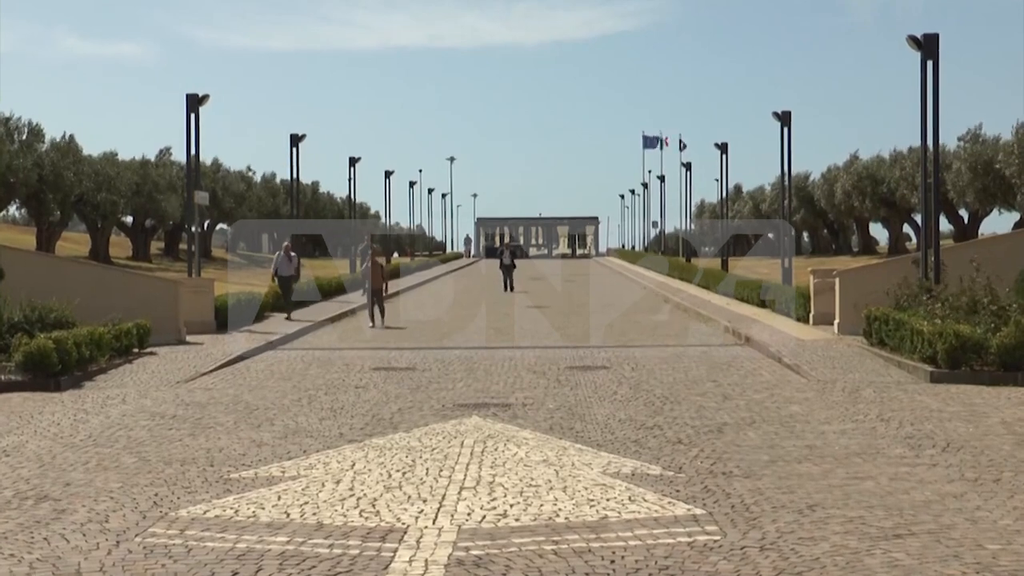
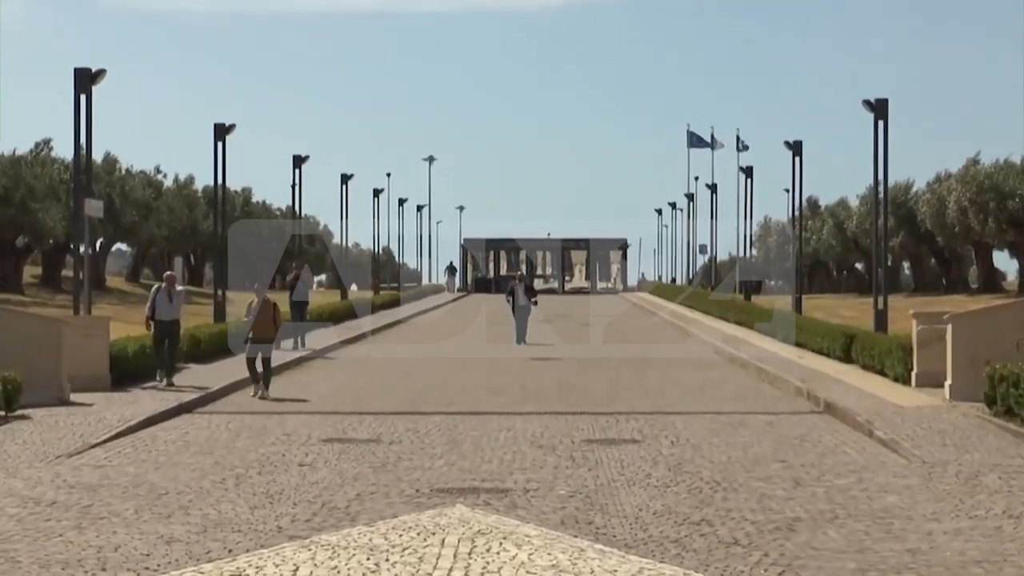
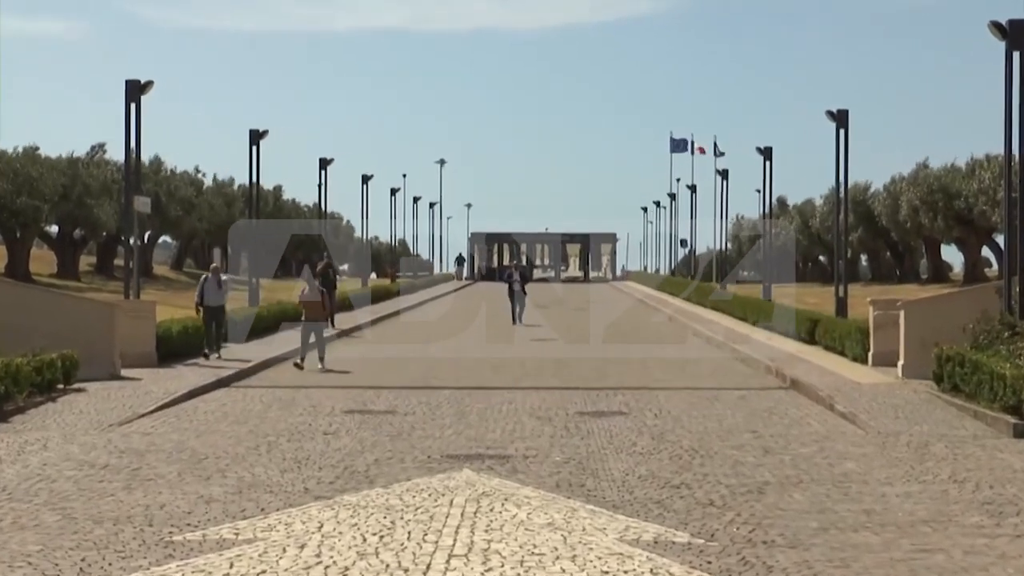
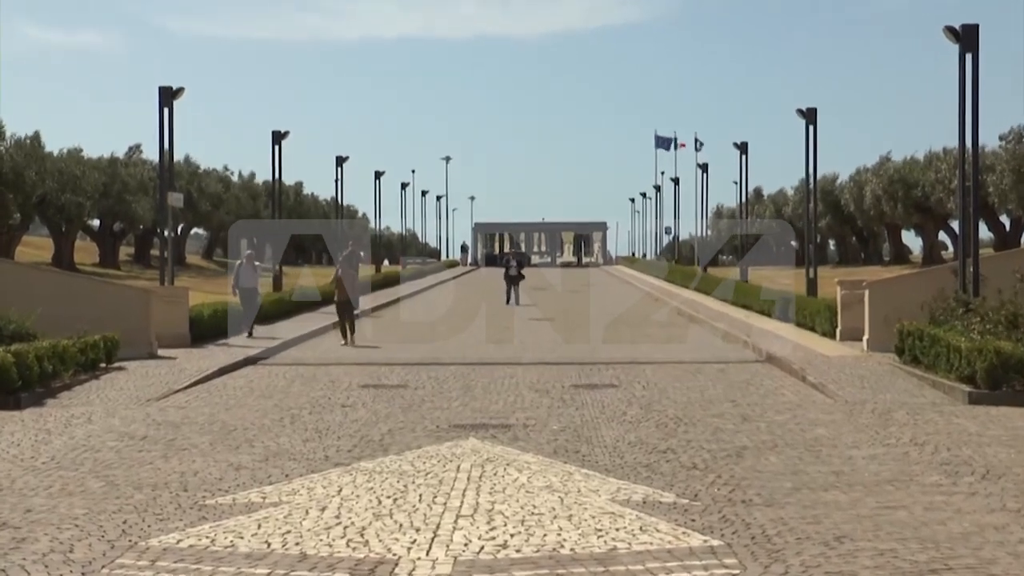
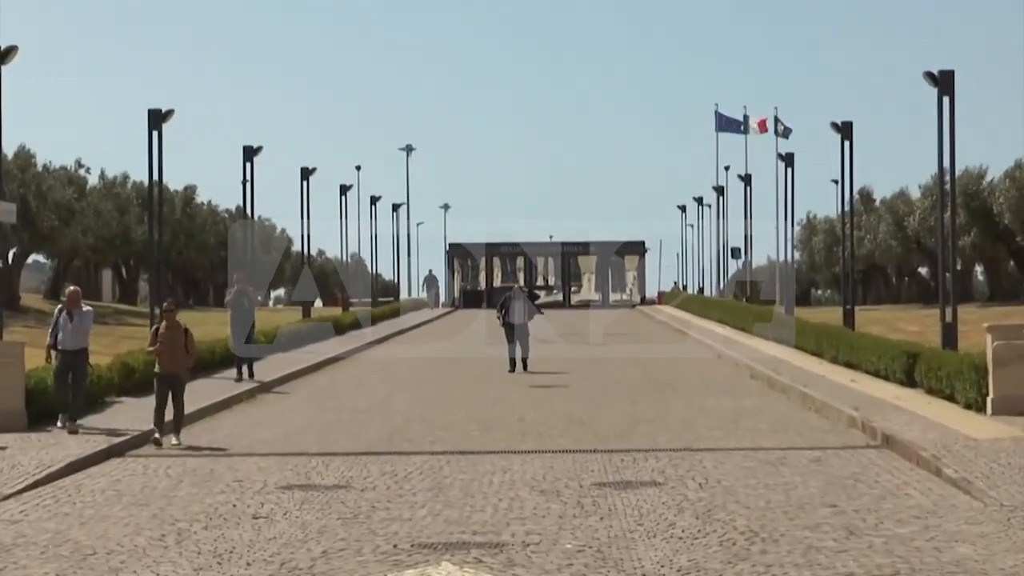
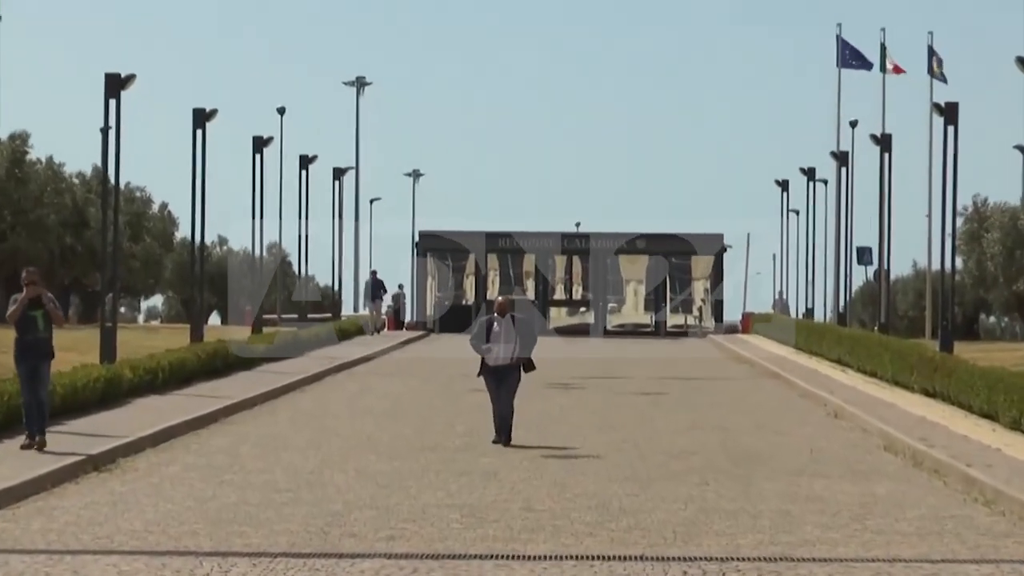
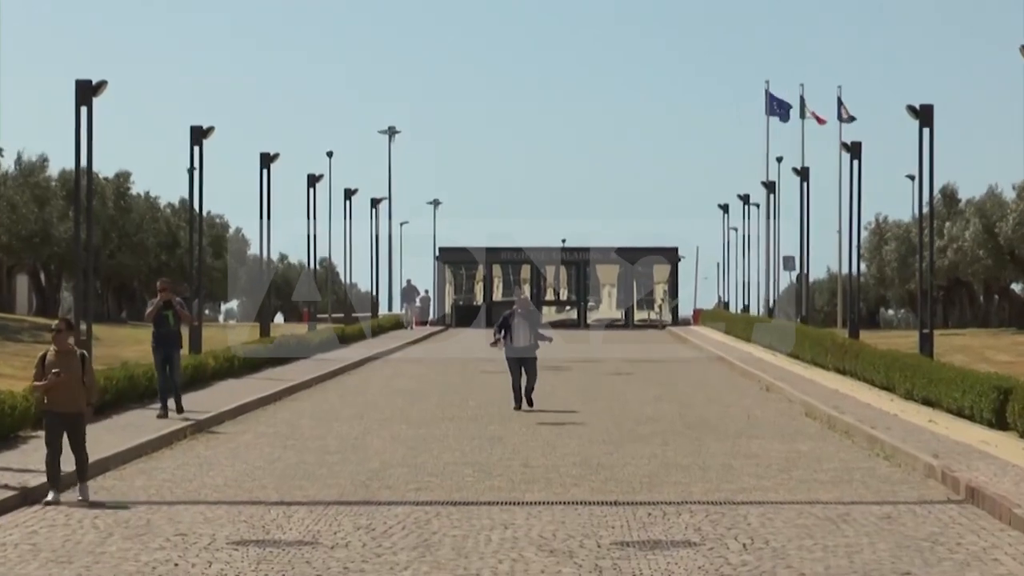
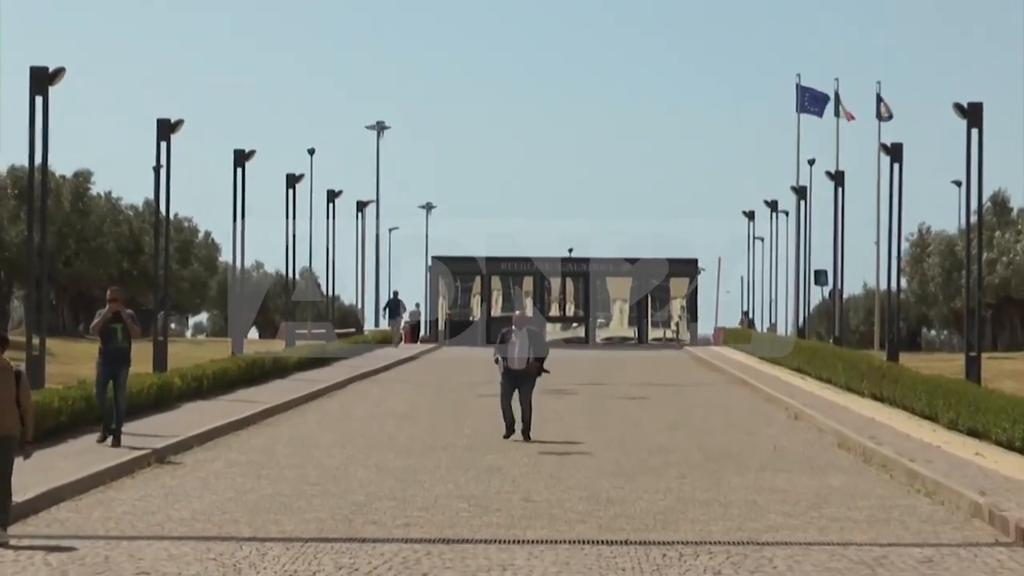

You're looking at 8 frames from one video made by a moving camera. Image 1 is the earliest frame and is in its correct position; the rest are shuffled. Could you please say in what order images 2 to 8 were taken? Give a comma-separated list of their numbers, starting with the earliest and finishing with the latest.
4, 3, 2, 5, 7, 8, 6
